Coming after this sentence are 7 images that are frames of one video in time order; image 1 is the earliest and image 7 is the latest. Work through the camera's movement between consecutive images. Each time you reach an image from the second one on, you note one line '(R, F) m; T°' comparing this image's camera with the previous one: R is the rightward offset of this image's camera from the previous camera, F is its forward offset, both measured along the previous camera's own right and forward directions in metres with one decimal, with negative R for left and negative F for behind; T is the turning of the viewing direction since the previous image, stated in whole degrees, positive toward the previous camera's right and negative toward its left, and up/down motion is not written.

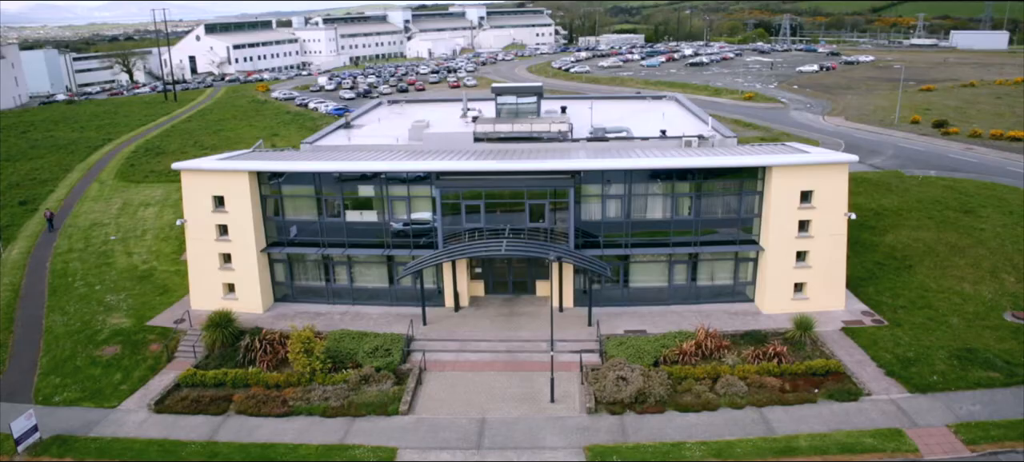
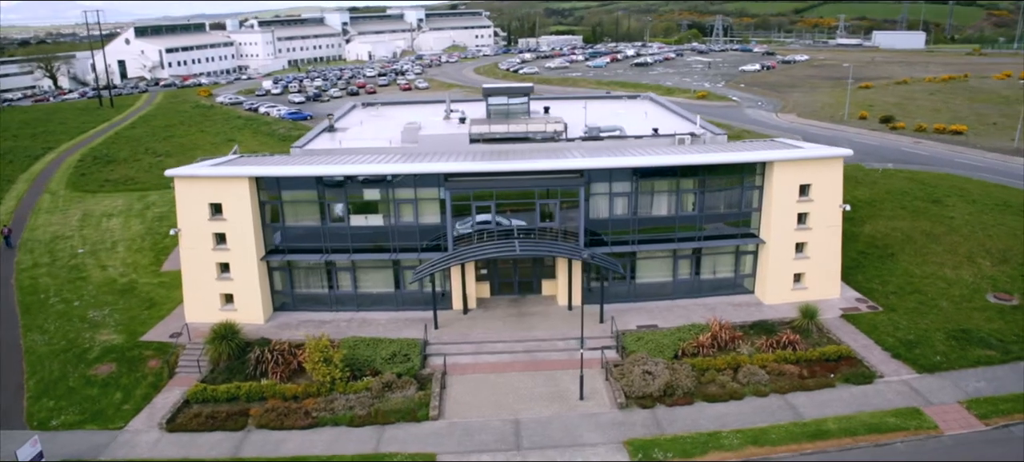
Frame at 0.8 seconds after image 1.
(-2.8, +0.1) m; +5°
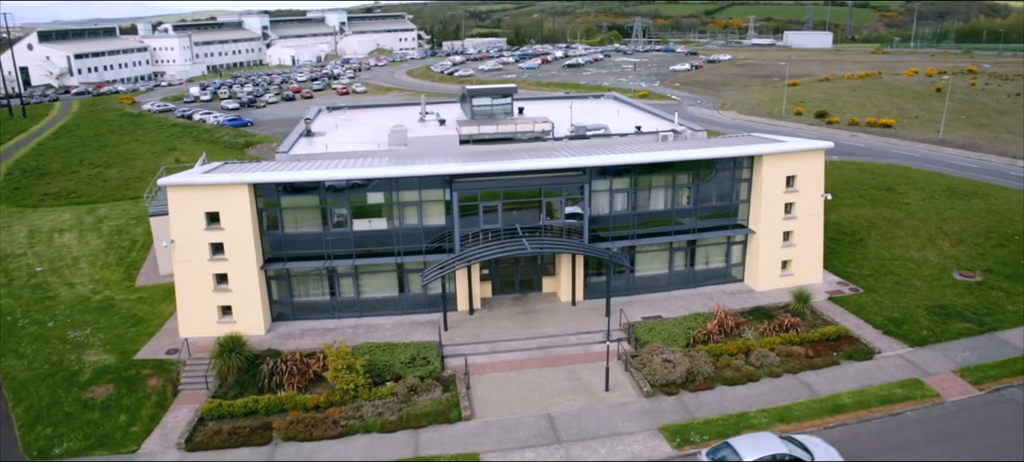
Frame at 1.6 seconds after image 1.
(-3.2, -0.1) m; +6°
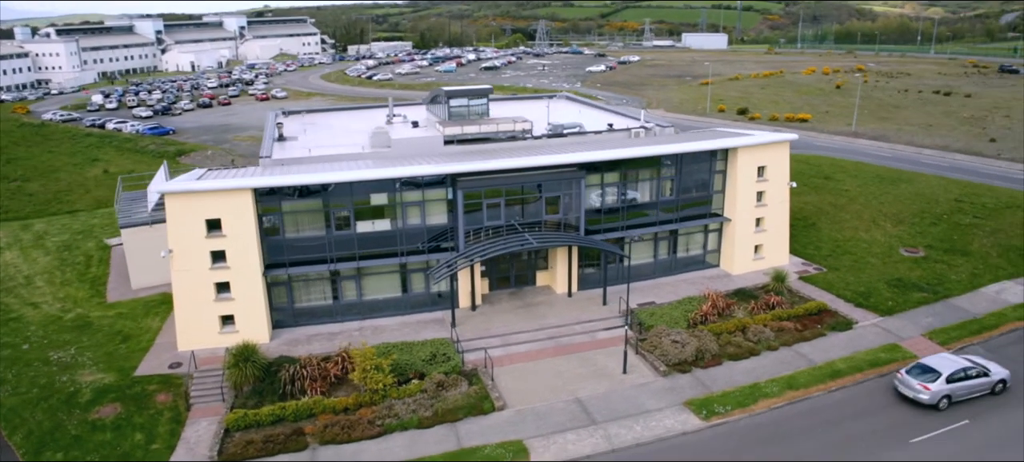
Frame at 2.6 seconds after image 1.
(-3.9, -0.5) m; +8°
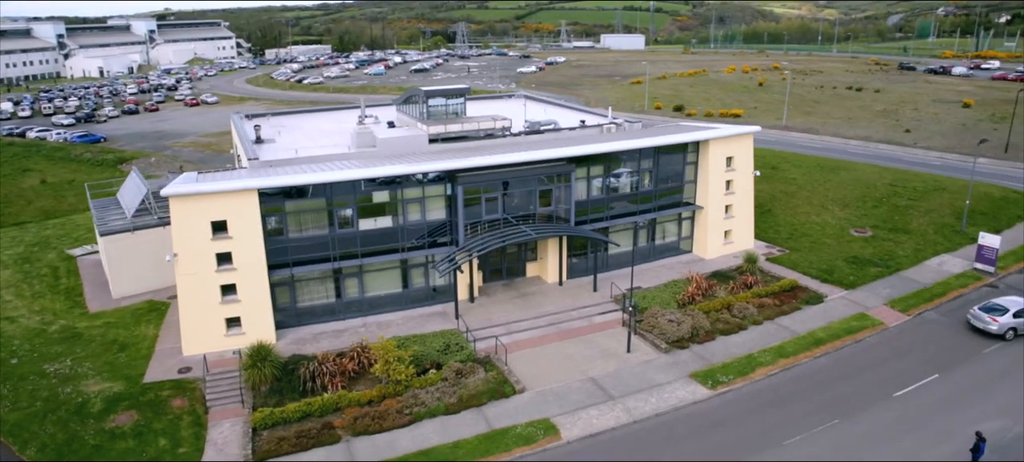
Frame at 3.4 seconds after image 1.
(-3.2, -0.9) m; +7°
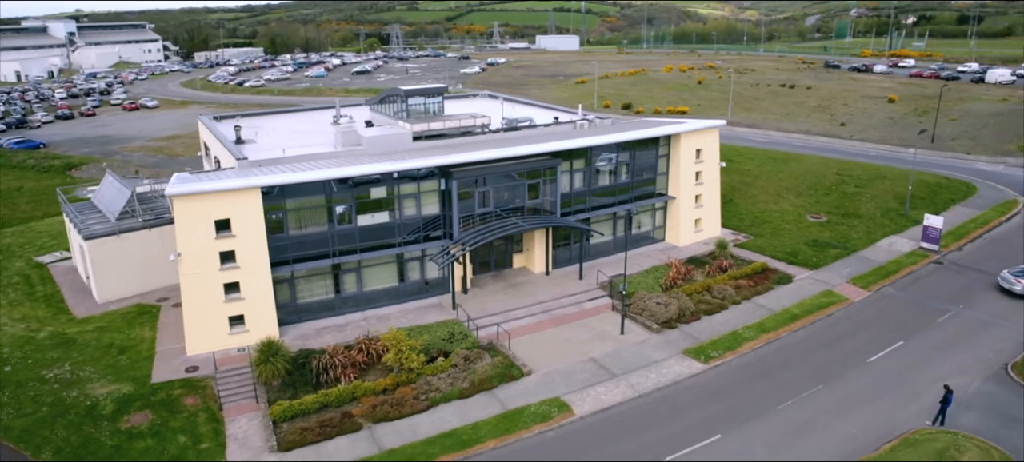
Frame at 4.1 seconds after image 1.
(-2.4, -1.0) m; +5°
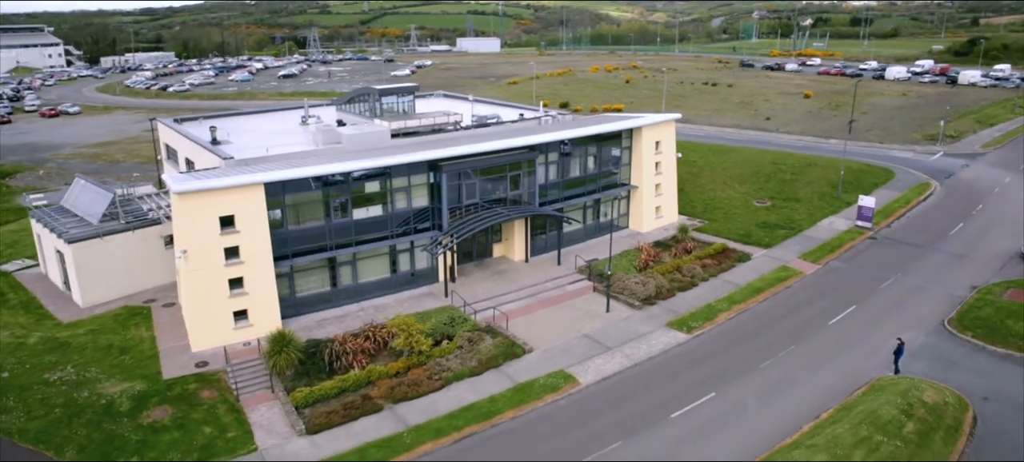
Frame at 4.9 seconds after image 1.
(-3.0, -1.5) m; +7°
